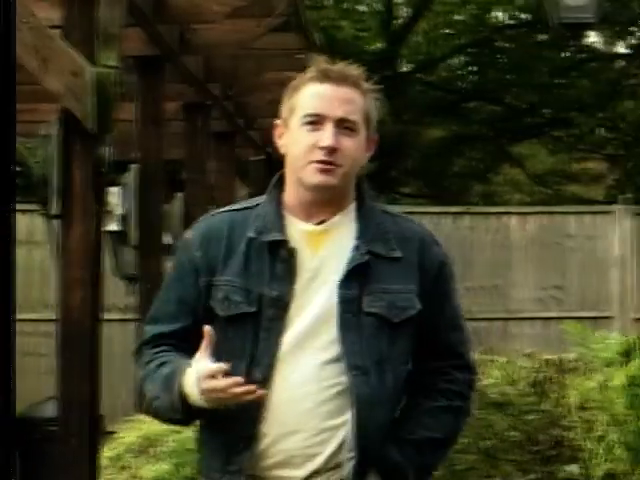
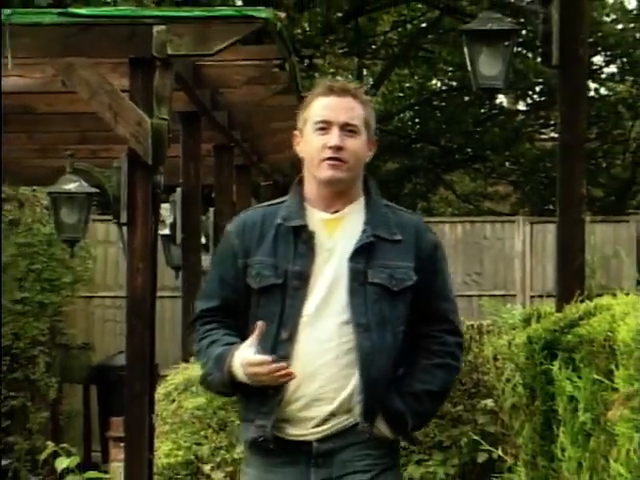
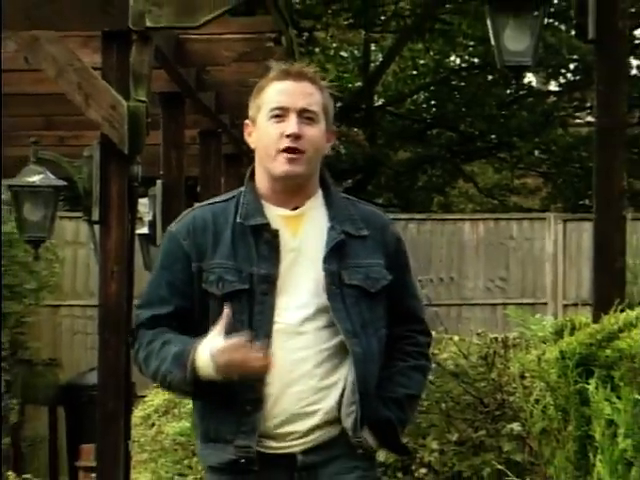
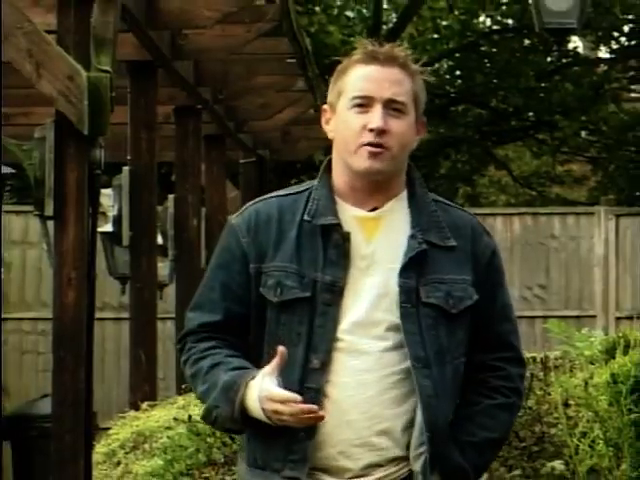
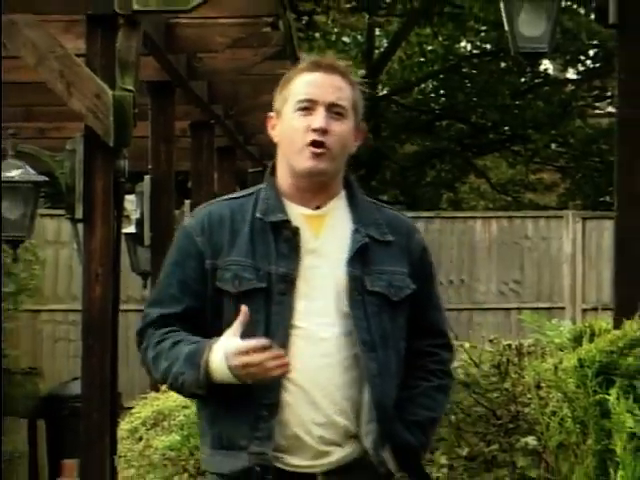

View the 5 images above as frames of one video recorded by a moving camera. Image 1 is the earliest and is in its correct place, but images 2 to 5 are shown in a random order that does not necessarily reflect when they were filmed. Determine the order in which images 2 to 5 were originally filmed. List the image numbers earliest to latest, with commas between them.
4, 5, 3, 2
